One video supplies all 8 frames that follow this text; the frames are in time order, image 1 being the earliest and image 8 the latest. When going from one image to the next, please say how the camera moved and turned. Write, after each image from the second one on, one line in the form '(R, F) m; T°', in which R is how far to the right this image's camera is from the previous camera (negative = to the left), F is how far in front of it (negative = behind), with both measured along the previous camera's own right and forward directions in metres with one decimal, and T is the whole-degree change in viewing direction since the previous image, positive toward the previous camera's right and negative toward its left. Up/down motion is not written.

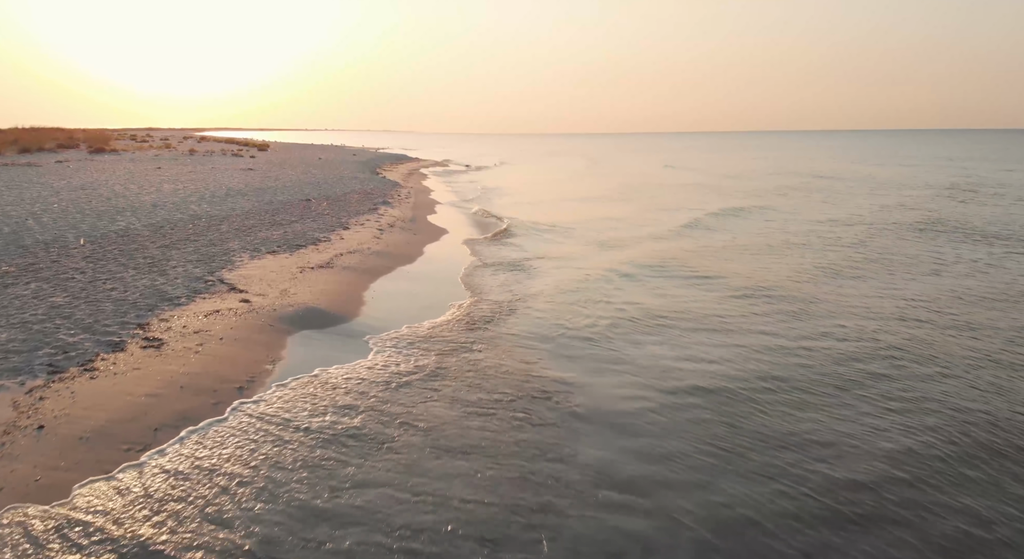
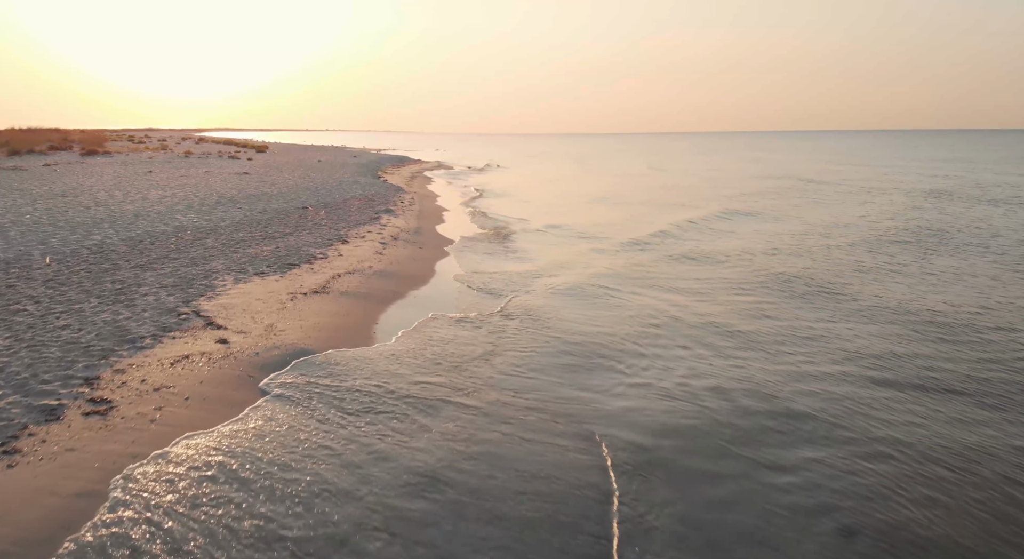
(-0.4, +1.7) m; 0°
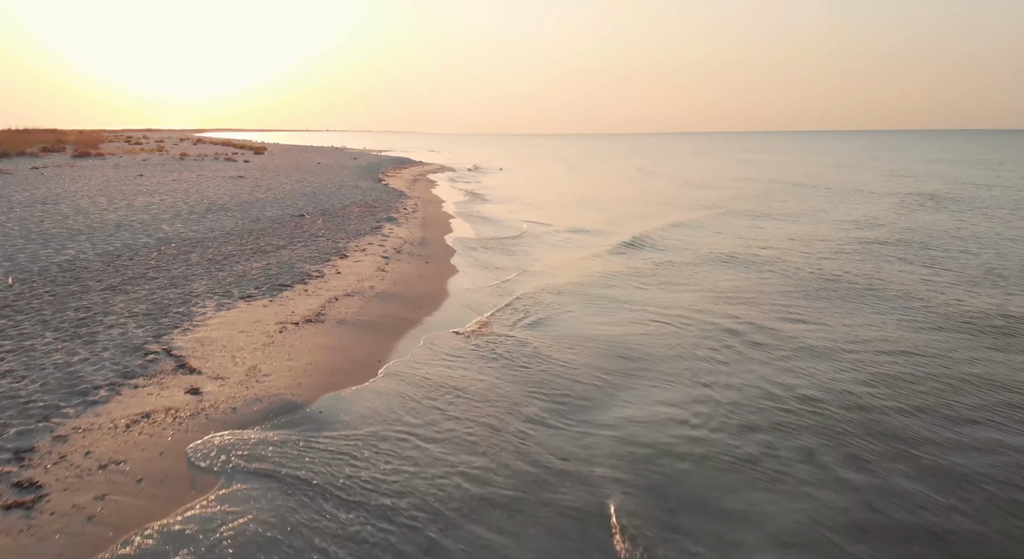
(-0.3, +1.5) m; 0°
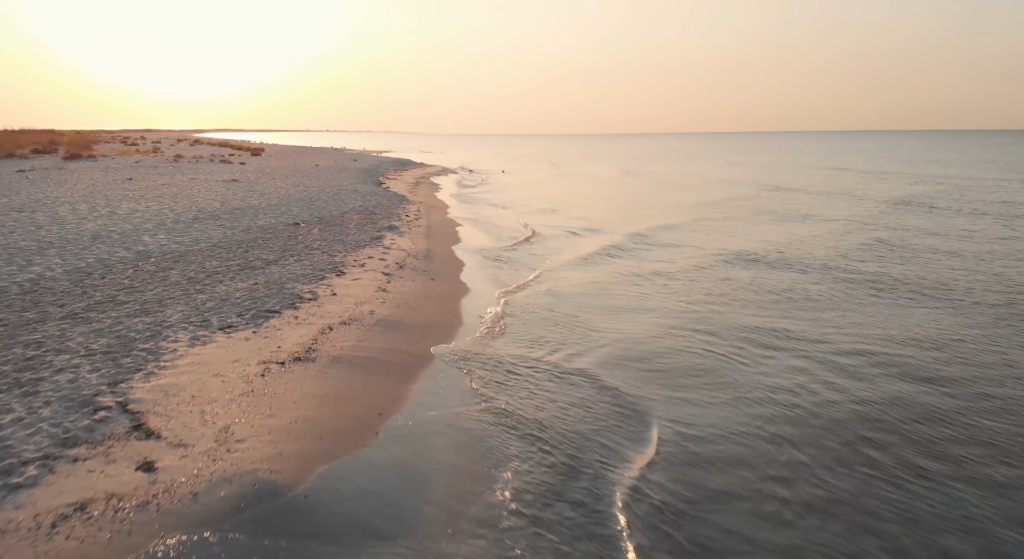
(-0.3, +1.4) m; 0°
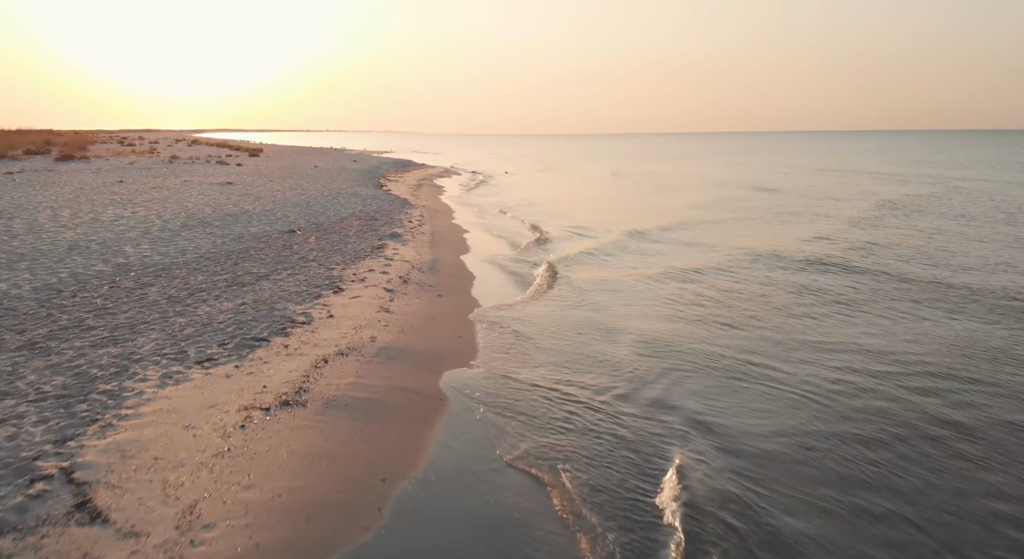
(-0.3, +1.3) m; 0°
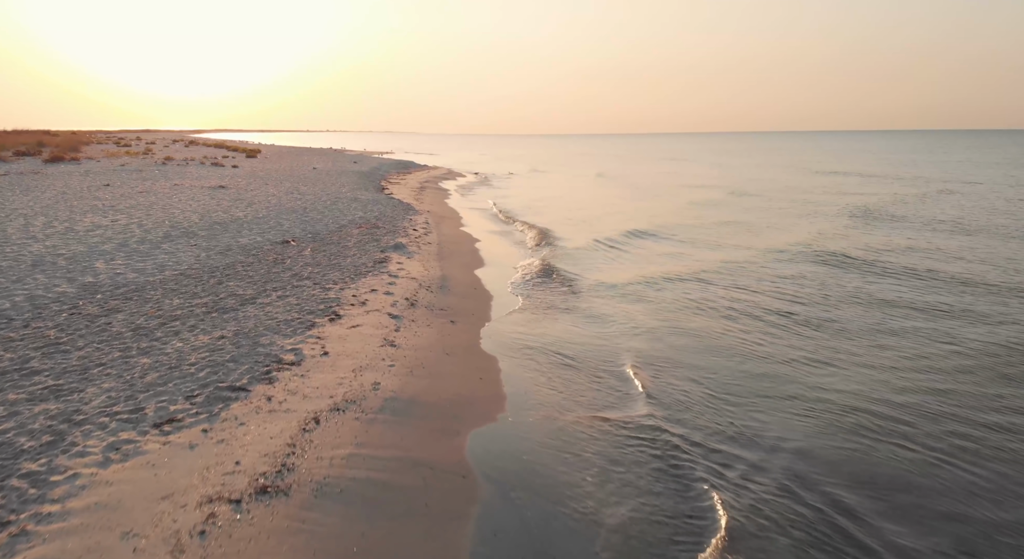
(-0.4, +1.6) m; 0°
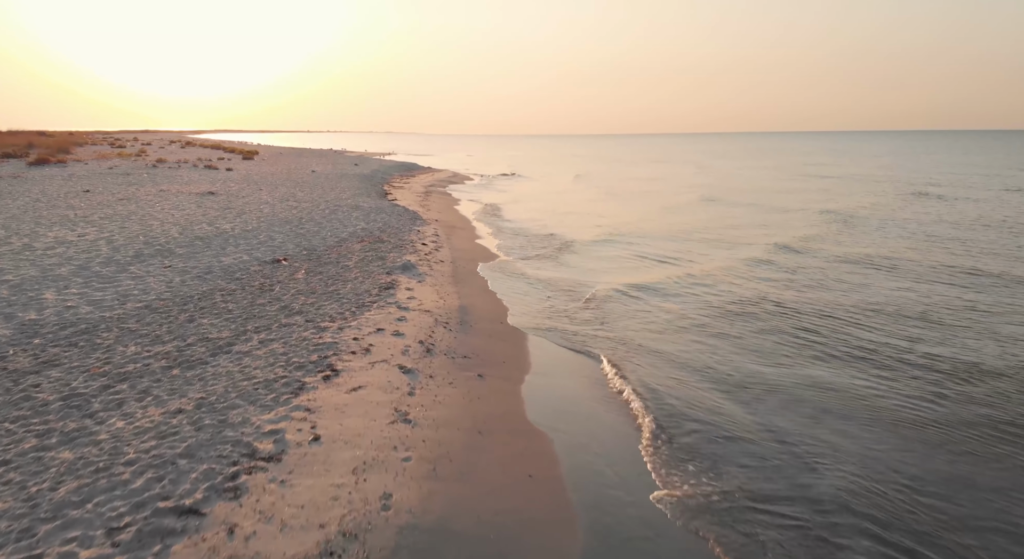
(-0.6, +2.3) m; 0°
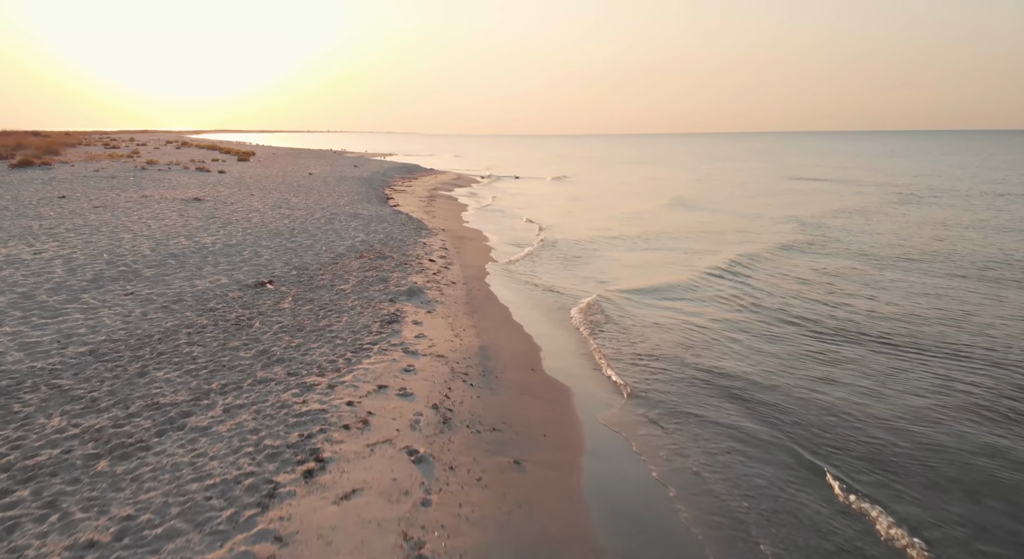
(-0.5, +2.1) m; 0°
